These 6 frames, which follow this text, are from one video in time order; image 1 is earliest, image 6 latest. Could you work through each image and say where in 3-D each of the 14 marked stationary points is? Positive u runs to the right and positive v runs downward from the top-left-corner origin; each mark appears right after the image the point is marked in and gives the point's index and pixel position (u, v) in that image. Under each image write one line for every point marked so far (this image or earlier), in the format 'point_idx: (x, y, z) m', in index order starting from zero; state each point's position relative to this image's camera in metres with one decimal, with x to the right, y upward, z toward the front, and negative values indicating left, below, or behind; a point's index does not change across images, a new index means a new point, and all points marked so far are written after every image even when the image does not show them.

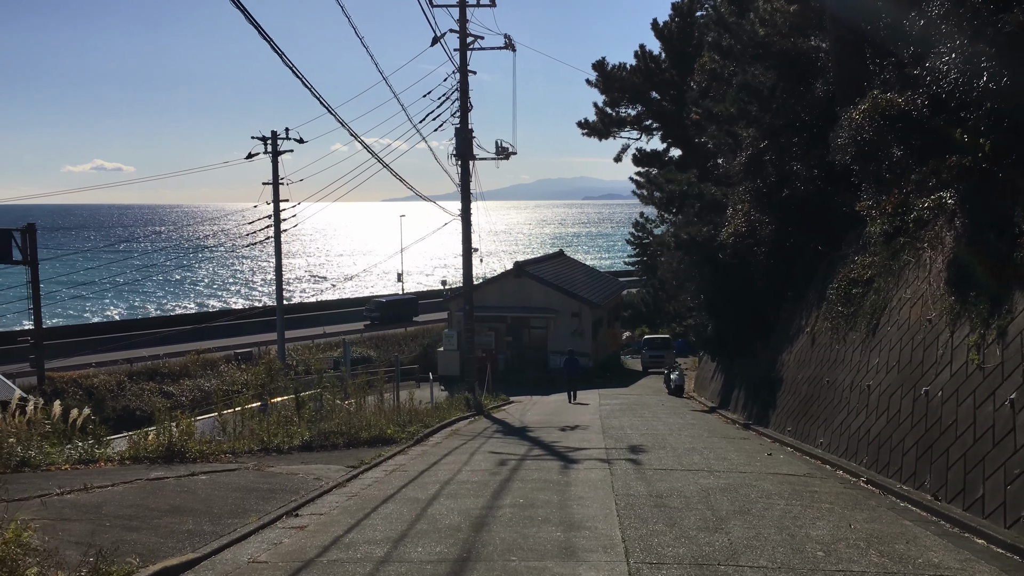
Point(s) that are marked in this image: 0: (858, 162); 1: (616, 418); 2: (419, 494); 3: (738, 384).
0: (+4.2, +1.5, +10.9) m
1: (+1.8, -2.2, +15.3) m
2: (-0.7, -1.6, +7.2) m
3: (+4.4, -1.9, +17.5) m
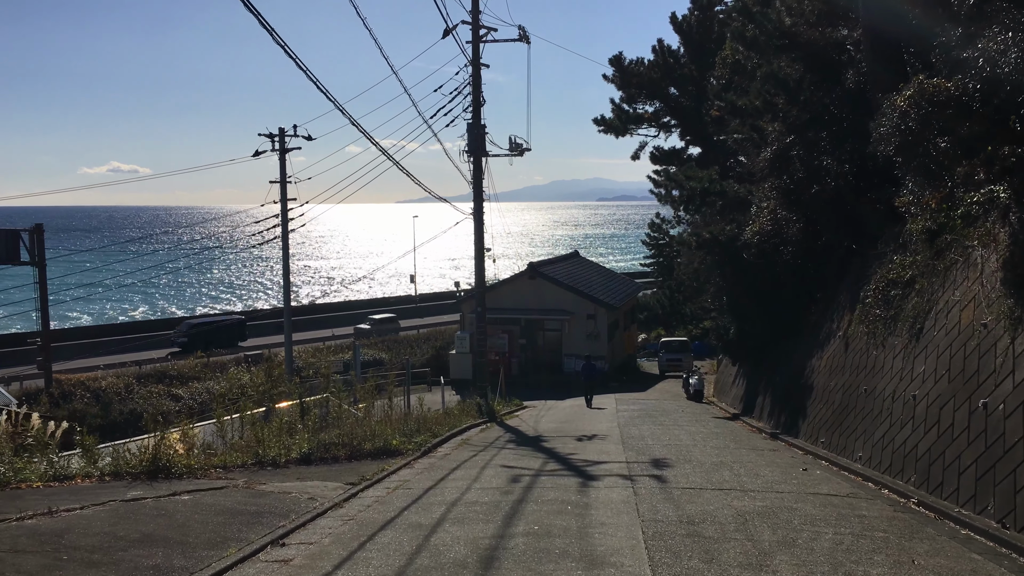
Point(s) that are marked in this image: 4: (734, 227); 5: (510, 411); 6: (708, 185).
0: (+4.3, +1.5, +10.1) m
1: (+2.0, -2.2, +14.5) m
2: (-0.6, -1.6, +6.5) m
3: (+4.6, -1.9, +16.7) m
4: (+4.4, +1.2, +17.7) m
5: (0.0, -2.6, +19.4) m
6: (+4.2, +2.2, +19.4) m
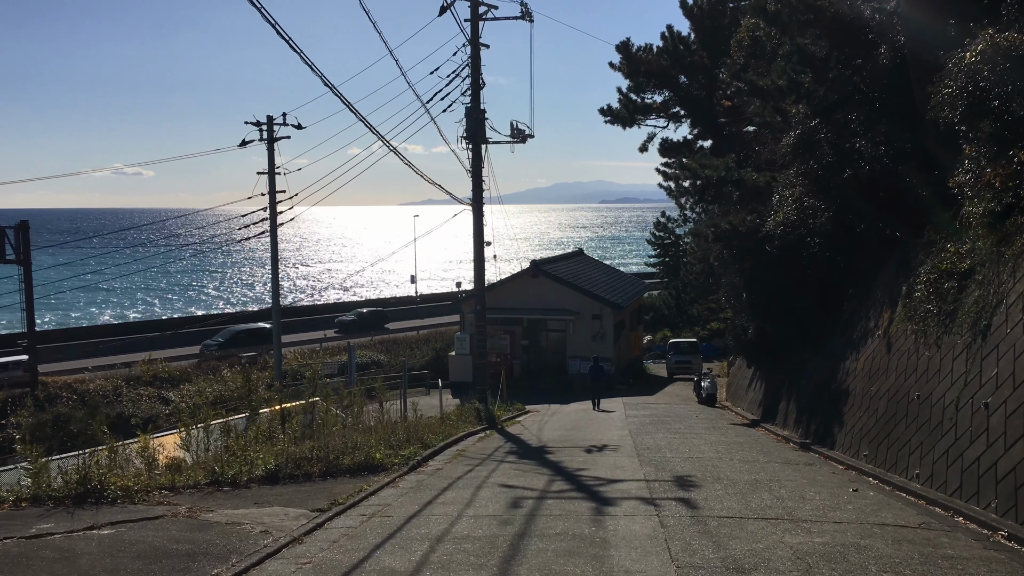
0: (+4.4, +1.6, +8.8) m
1: (+2.0, -2.1, +13.2) m
2: (-0.6, -1.5, +5.1) m
3: (+4.6, -1.8, +15.3) m
4: (+4.4, +1.3, +16.4) m
5: (0.0, -2.6, +18.0) m
6: (+4.3, +2.3, +18.0) m
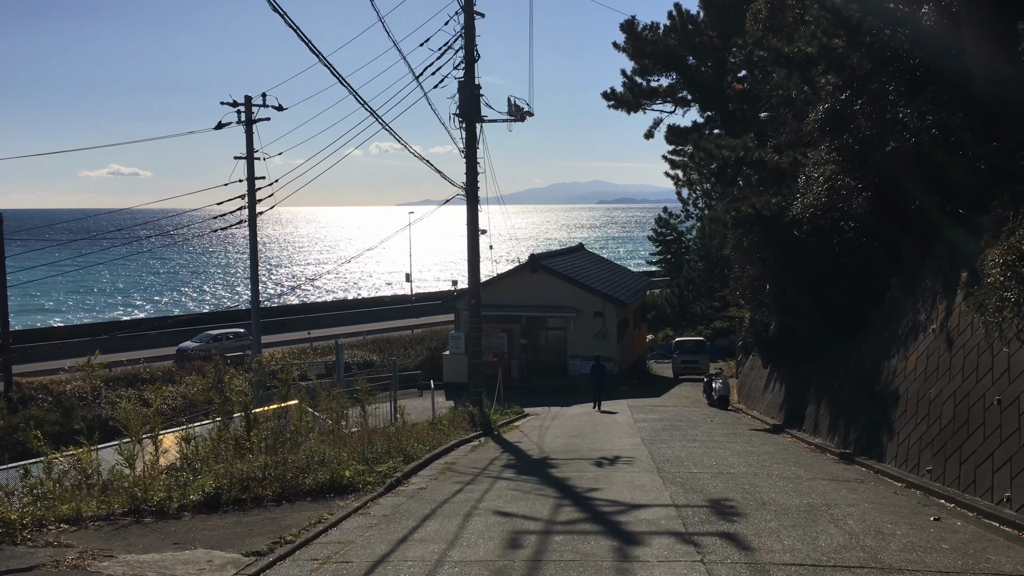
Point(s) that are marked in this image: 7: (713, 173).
0: (+4.3, +1.7, +7.2) m
1: (+2.0, -2.0, +11.6) m
2: (-0.7, -1.4, +3.5) m
3: (+4.6, -1.7, +13.8) m
4: (+4.3, +1.4, +14.8) m
5: (-0.1, -2.4, +16.5) m
6: (+4.2, +2.4, +16.5) m
7: (+4.1, +2.3, +18.2) m
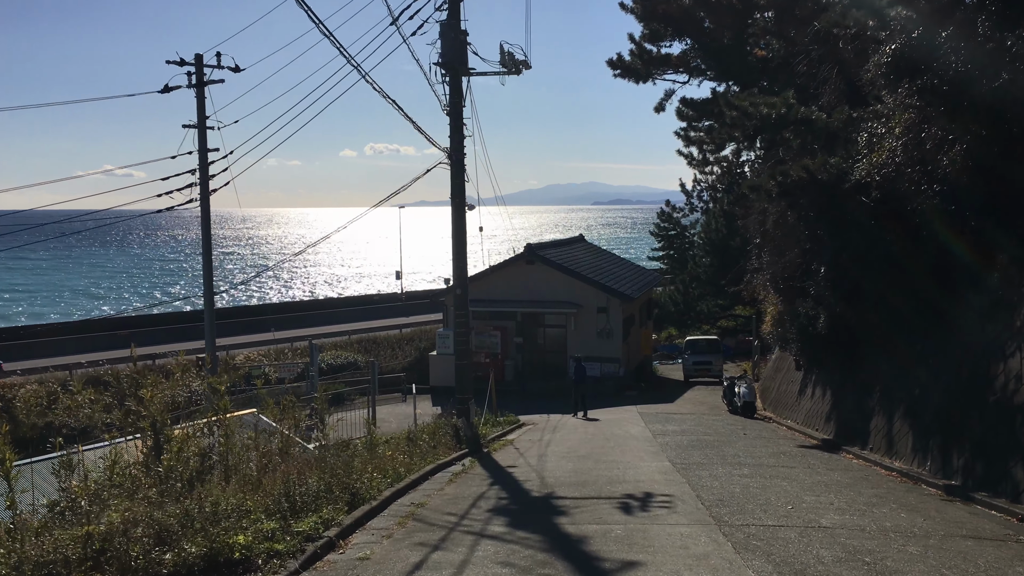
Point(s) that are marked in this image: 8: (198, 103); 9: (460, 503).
0: (+4.3, +2.0, +4.5) m
1: (+1.9, -1.8, +8.9) m
2: (-0.7, -1.2, +0.8) m
3: (+4.5, -1.5, +11.0) m
4: (+4.2, +1.6, +12.1) m
5: (-0.2, -2.2, +13.7) m
6: (+4.1, +2.6, +13.7) m
7: (+4.0, +2.5, +15.5) m
8: (-6.0, +3.5, +17.3) m
9: (-0.4, -1.7, +7.1) m
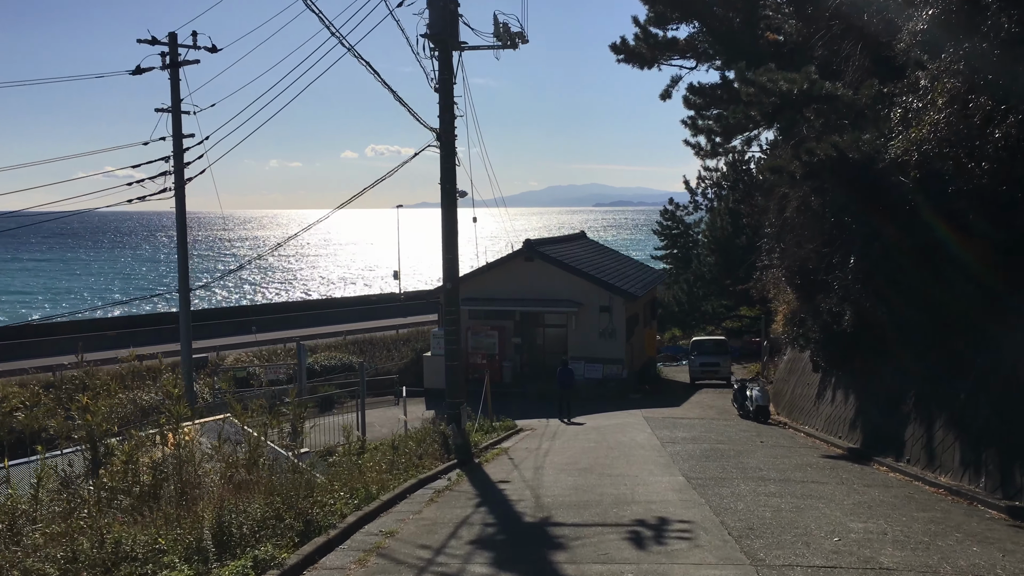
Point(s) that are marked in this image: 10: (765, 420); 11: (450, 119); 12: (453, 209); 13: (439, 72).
0: (+4.2, +2.1, +3.3) m
1: (+1.8, -1.7, +7.7) m
2: (-0.8, -1.1, -0.4) m
3: (+4.4, -1.4, +9.8) m
4: (+4.2, +1.7, +10.9) m
5: (-0.2, -2.1, +12.5) m
6: (+4.0, +2.7, +12.6) m
7: (+3.9, +2.6, +14.3) m
8: (-6.1, +3.6, +16.2) m
9: (-0.5, -1.6, +5.9) m
10: (+4.7, -2.4, +16.5) m
11: (-0.8, +2.3, +12.4) m
12: (-0.8, +1.1, +12.8) m
13: (-1.0, +3.0, +12.5) m
